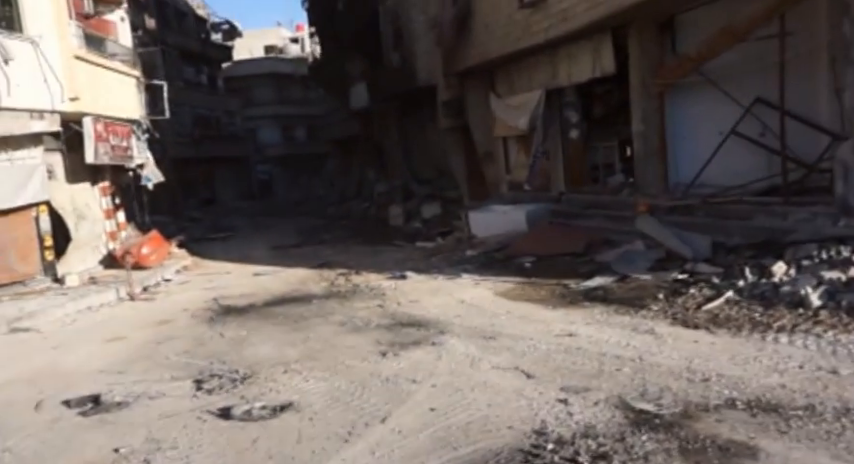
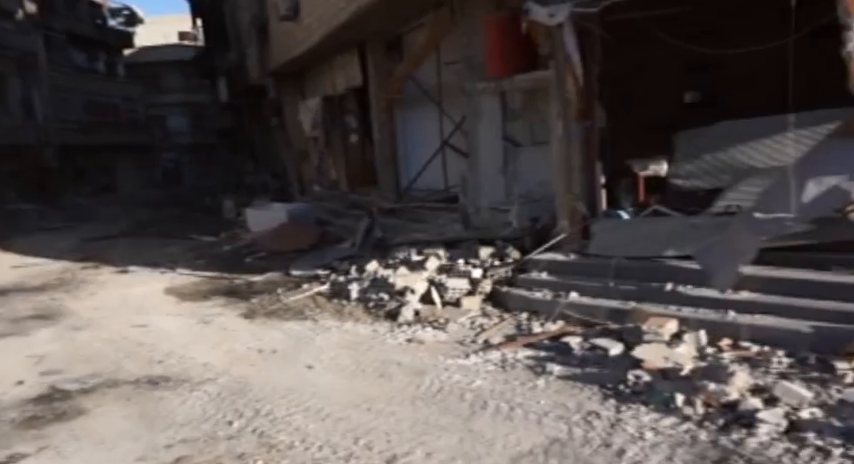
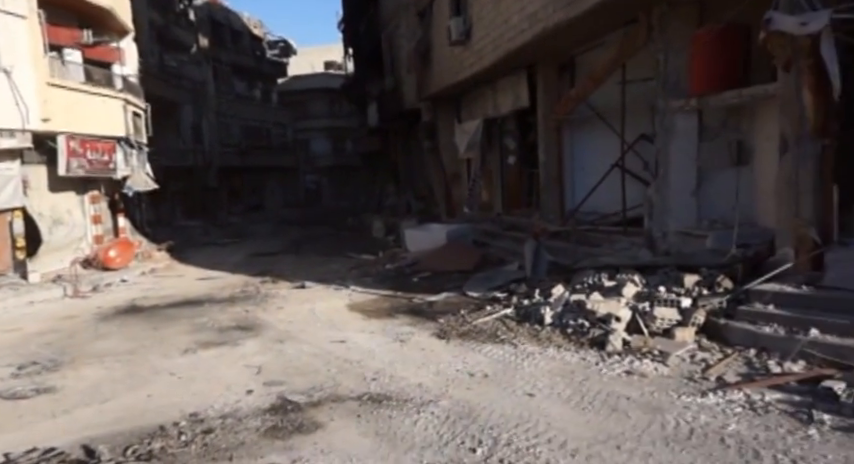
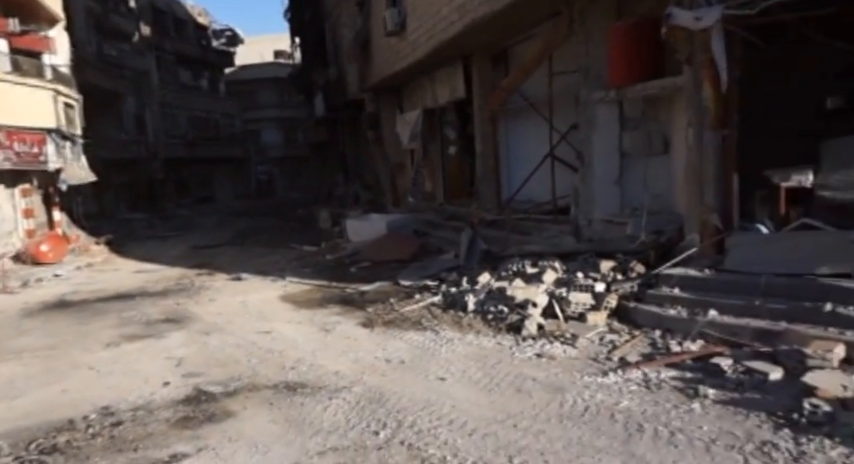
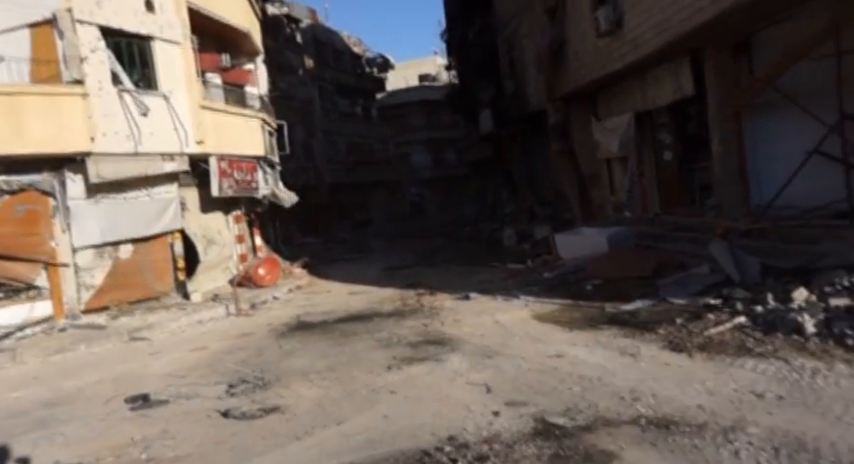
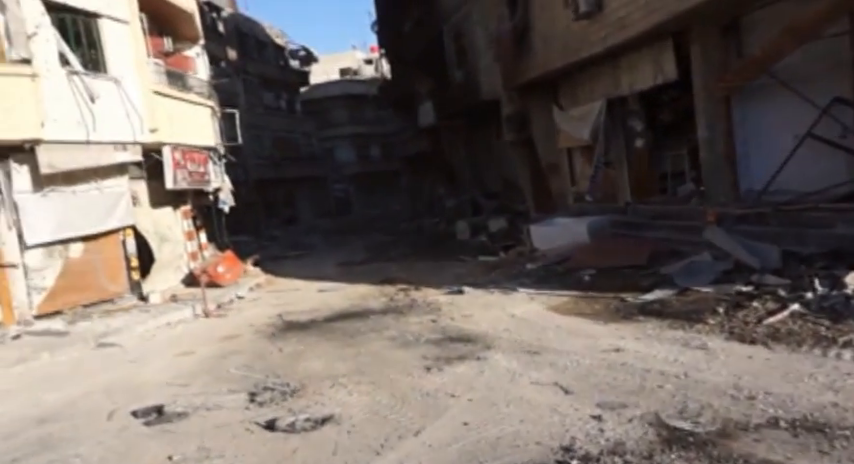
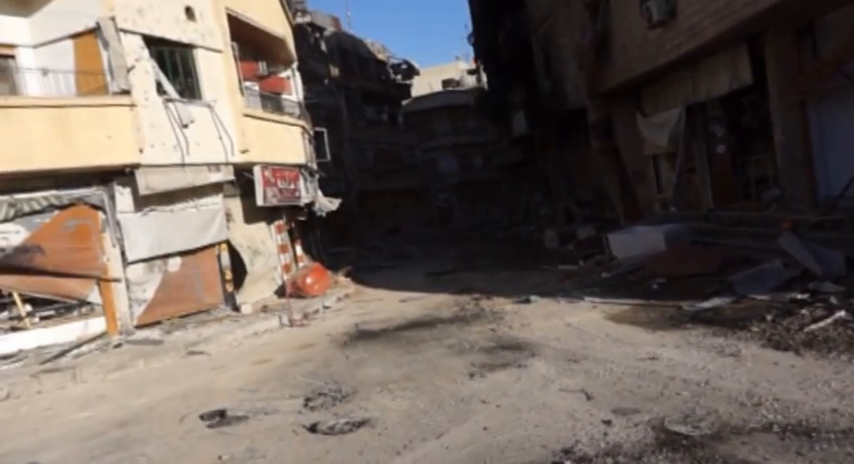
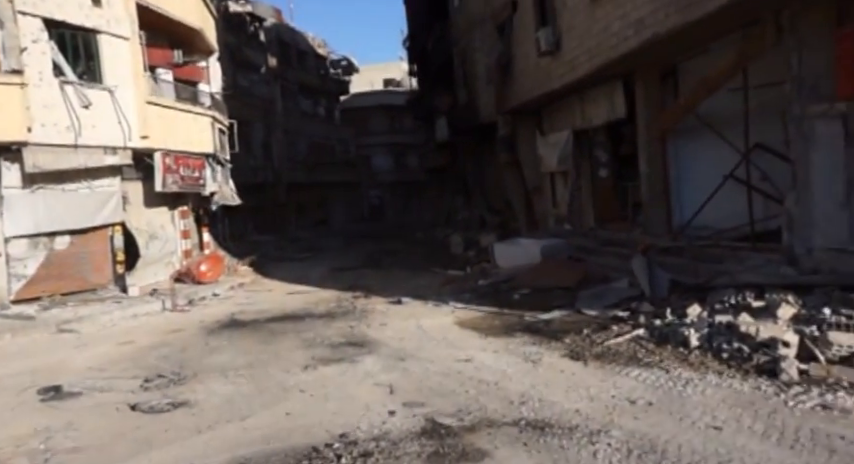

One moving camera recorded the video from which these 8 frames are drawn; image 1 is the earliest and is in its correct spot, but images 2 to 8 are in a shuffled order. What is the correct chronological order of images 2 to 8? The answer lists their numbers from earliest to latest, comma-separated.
6, 7, 5, 8, 3, 4, 2
